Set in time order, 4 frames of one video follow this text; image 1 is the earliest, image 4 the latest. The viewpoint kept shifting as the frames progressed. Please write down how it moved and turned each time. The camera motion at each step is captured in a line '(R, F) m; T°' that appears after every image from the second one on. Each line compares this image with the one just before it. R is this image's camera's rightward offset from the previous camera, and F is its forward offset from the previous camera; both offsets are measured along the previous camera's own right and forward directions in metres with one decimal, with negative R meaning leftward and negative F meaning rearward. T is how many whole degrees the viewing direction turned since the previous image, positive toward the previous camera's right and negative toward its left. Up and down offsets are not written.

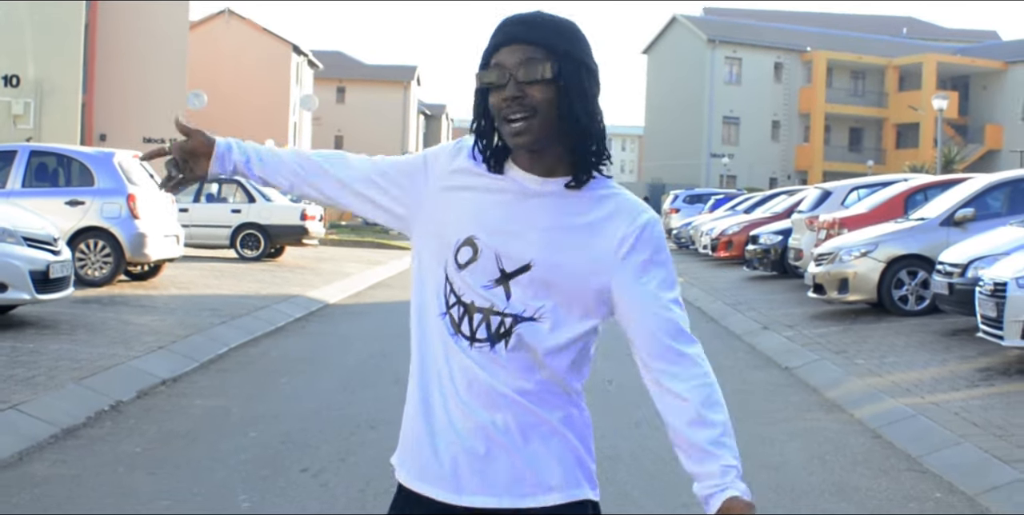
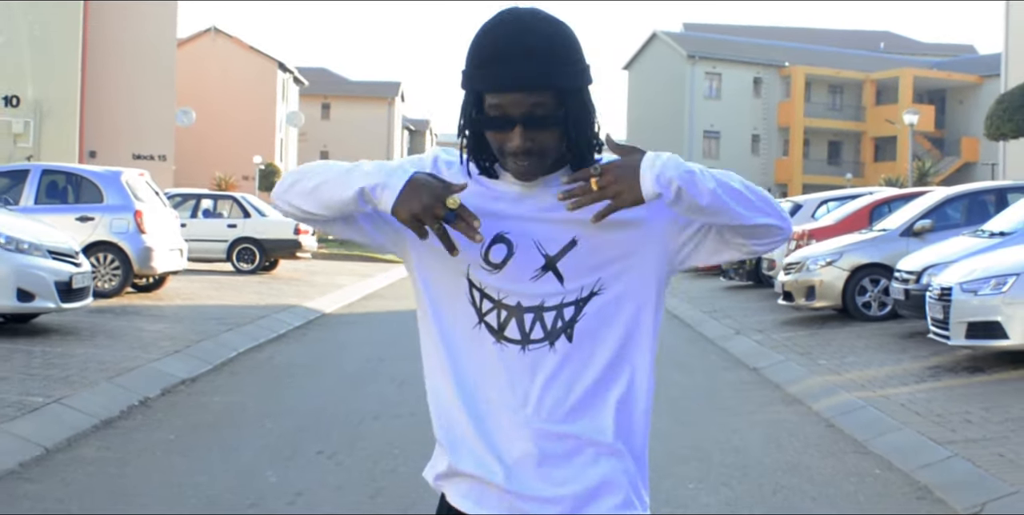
(0.0, -0.8) m; +1°
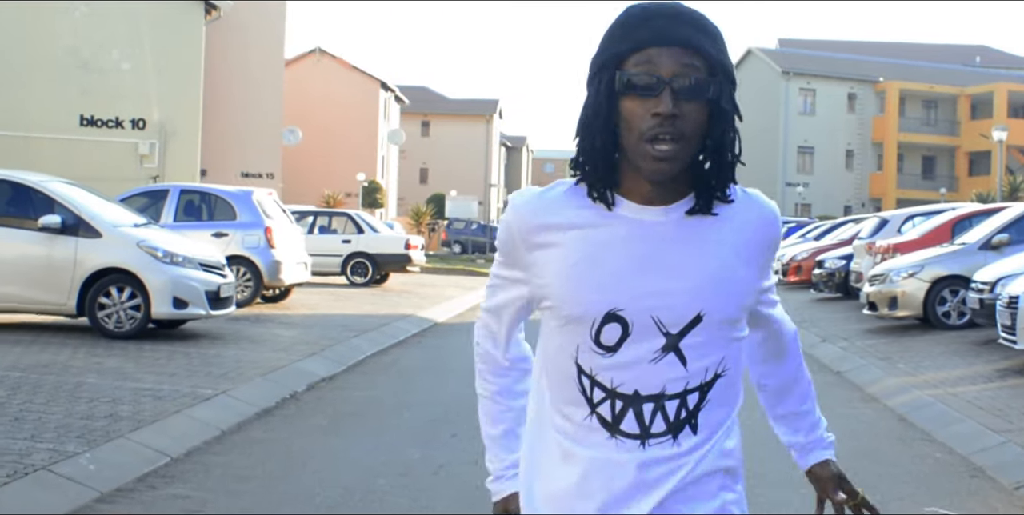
(-0.1, -1.1) m; -5°
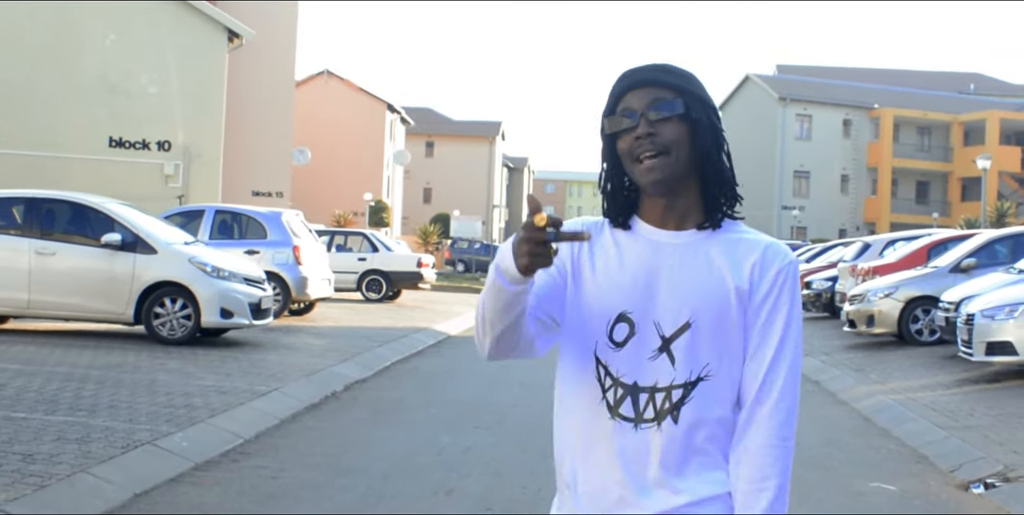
(-0.1, -1.3) m; 0°
